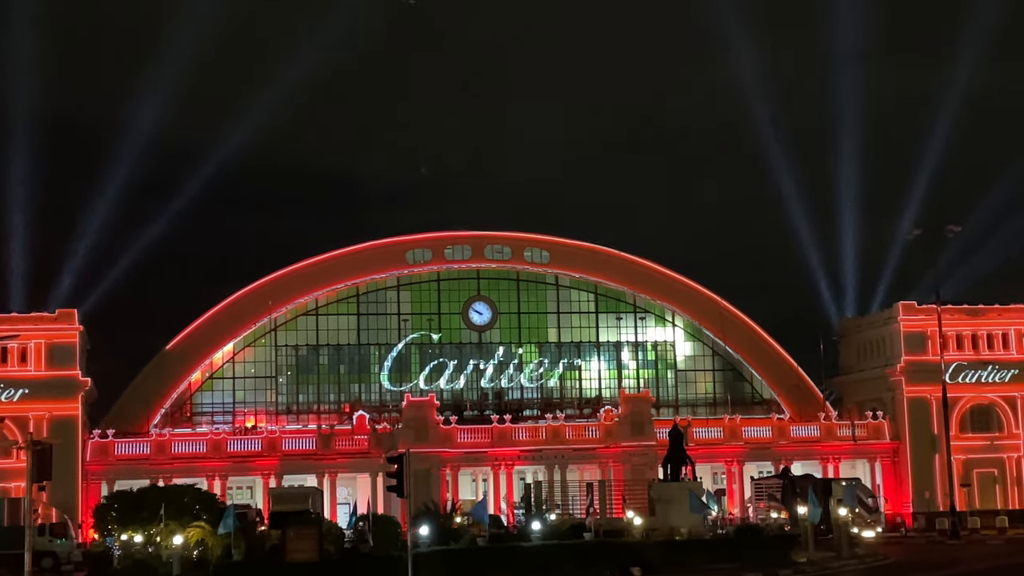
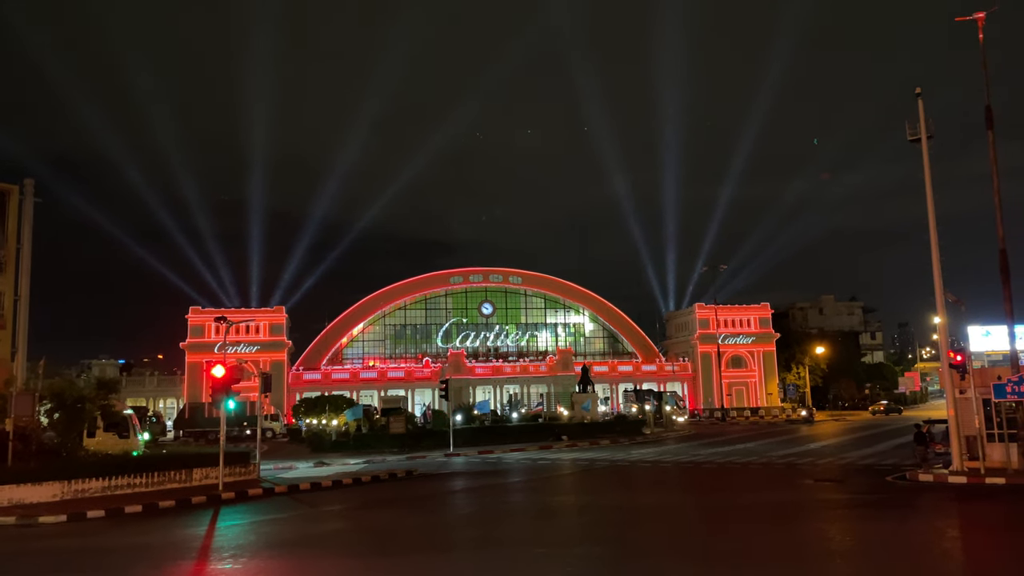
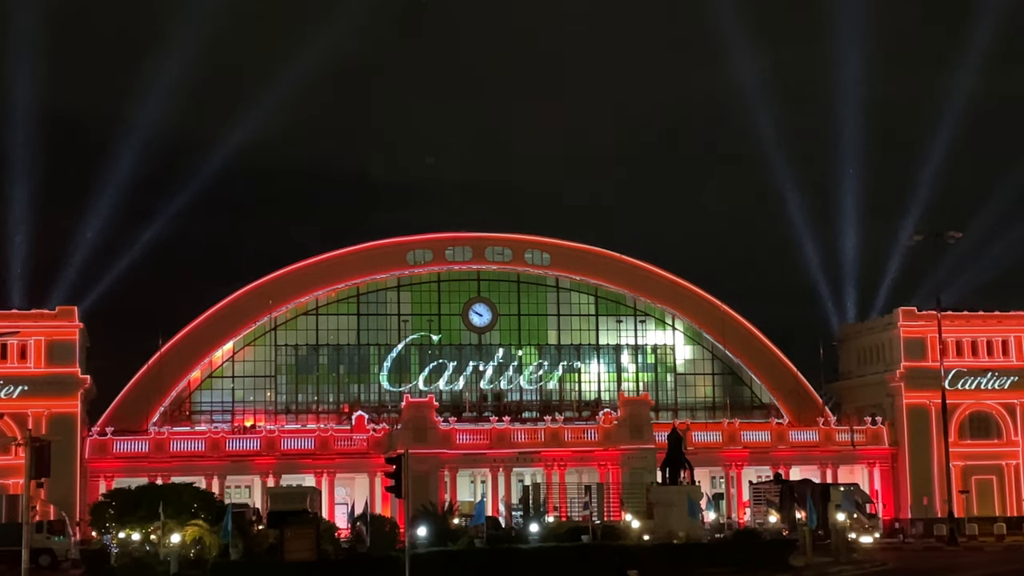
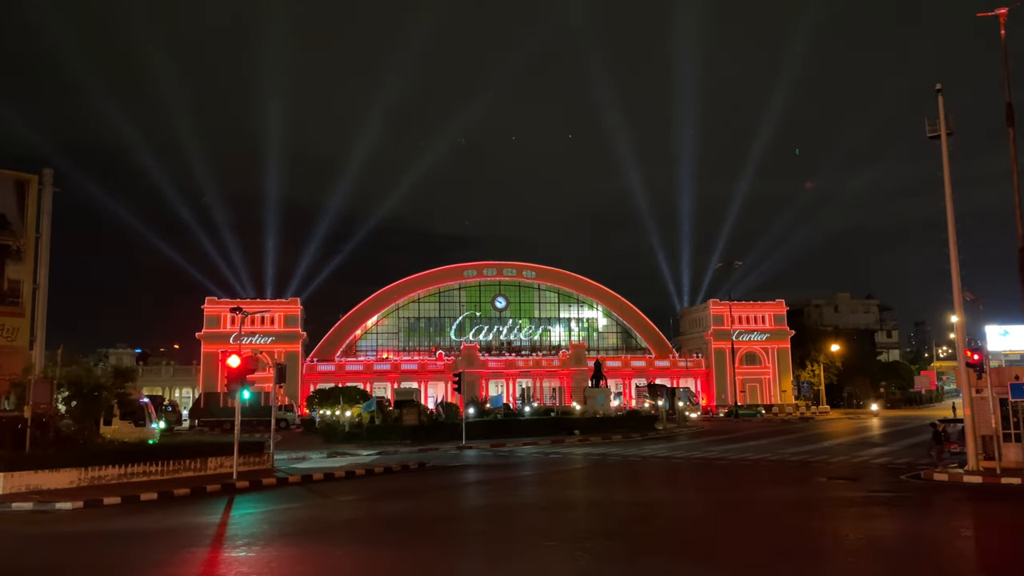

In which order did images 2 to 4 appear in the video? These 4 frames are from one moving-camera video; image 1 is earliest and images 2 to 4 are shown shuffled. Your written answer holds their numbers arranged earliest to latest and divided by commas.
3, 4, 2
